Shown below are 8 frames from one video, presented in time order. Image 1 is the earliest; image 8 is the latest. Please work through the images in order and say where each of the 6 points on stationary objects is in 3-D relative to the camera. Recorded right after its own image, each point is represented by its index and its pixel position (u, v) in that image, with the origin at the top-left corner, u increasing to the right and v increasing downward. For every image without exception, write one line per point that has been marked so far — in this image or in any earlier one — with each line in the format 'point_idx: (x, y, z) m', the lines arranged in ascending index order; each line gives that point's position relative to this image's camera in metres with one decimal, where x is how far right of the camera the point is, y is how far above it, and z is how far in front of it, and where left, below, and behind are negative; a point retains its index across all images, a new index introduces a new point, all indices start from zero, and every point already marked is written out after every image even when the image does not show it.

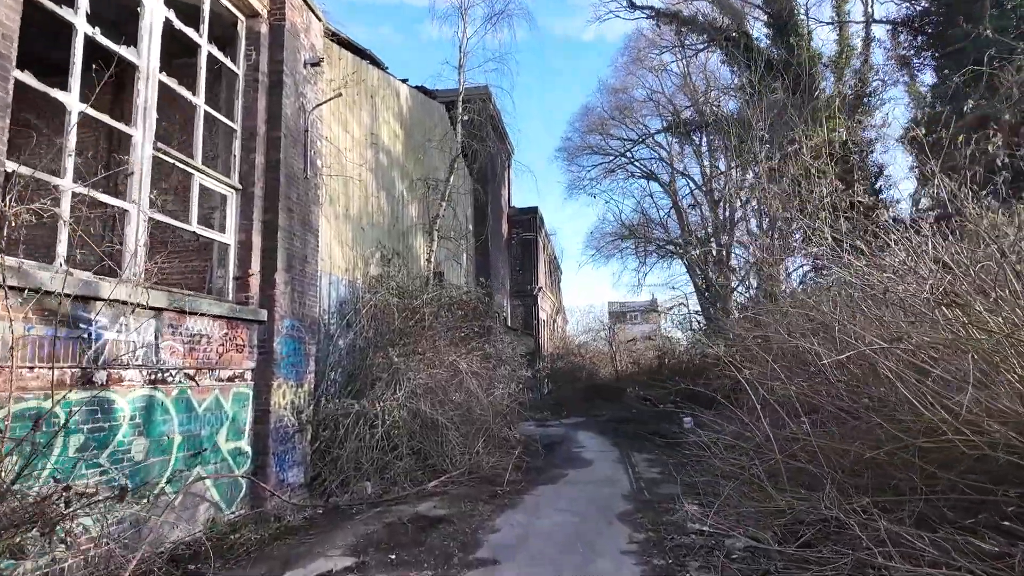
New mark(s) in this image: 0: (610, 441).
0: (+2.1, -3.2, +12.6) m
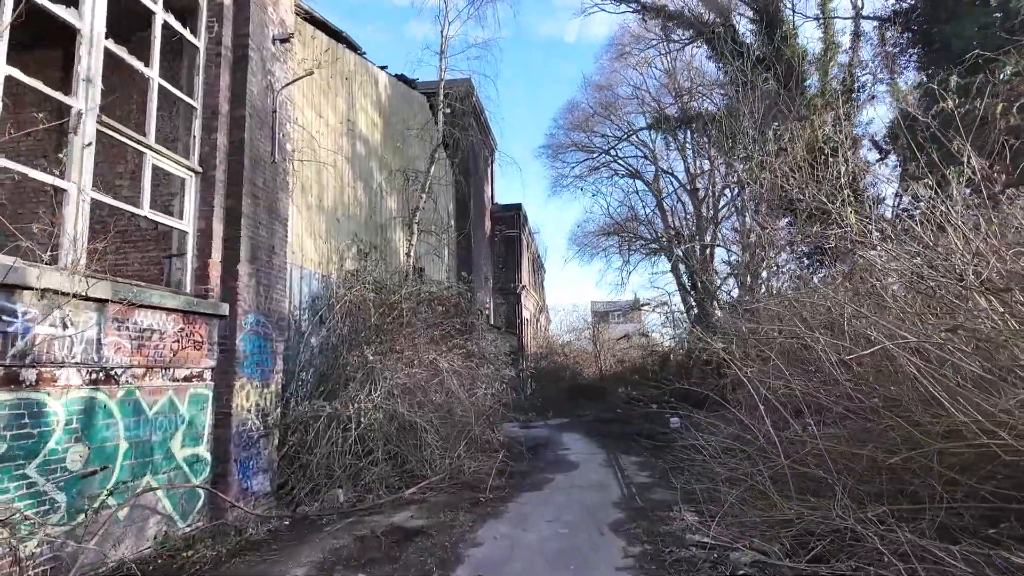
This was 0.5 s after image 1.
0: (+1.7, -3.1, +12.1) m
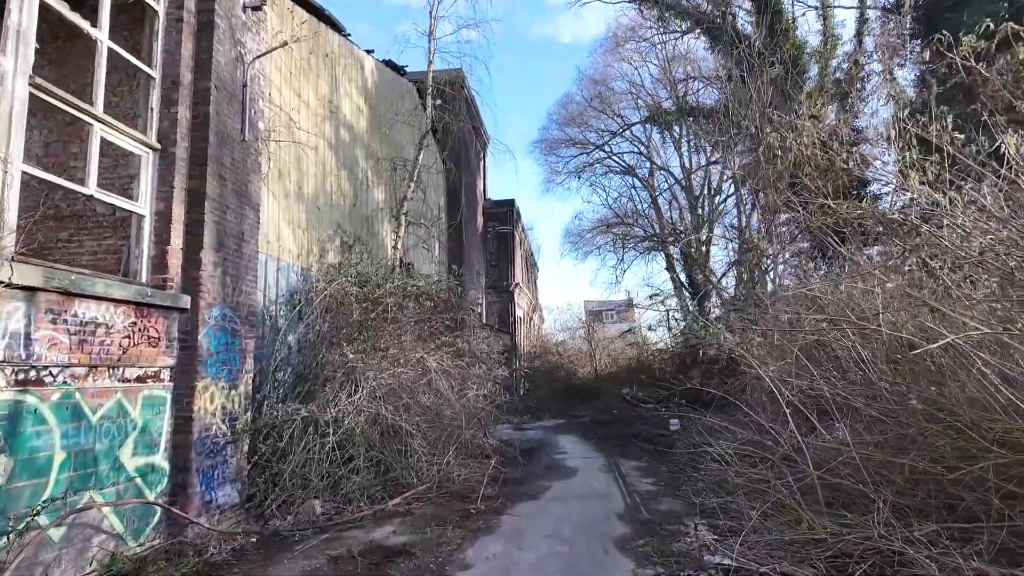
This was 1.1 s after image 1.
0: (+1.6, -3.0, +11.5) m
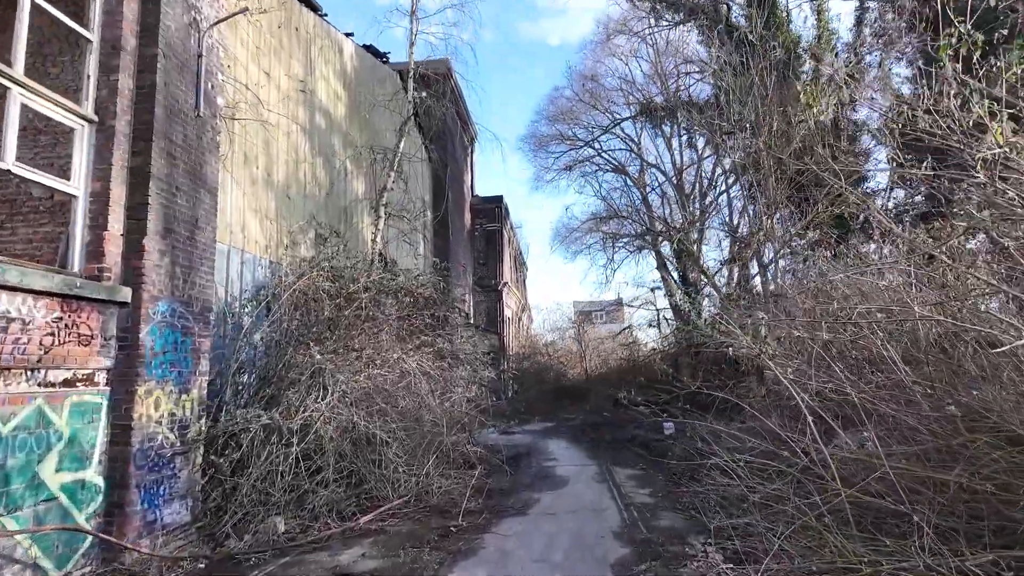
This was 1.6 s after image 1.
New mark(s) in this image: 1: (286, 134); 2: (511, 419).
0: (+1.4, -3.0, +10.9) m
1: (-3.4, +2.3, +9.1) m
2: (0.0, -3.6, +16.2) m
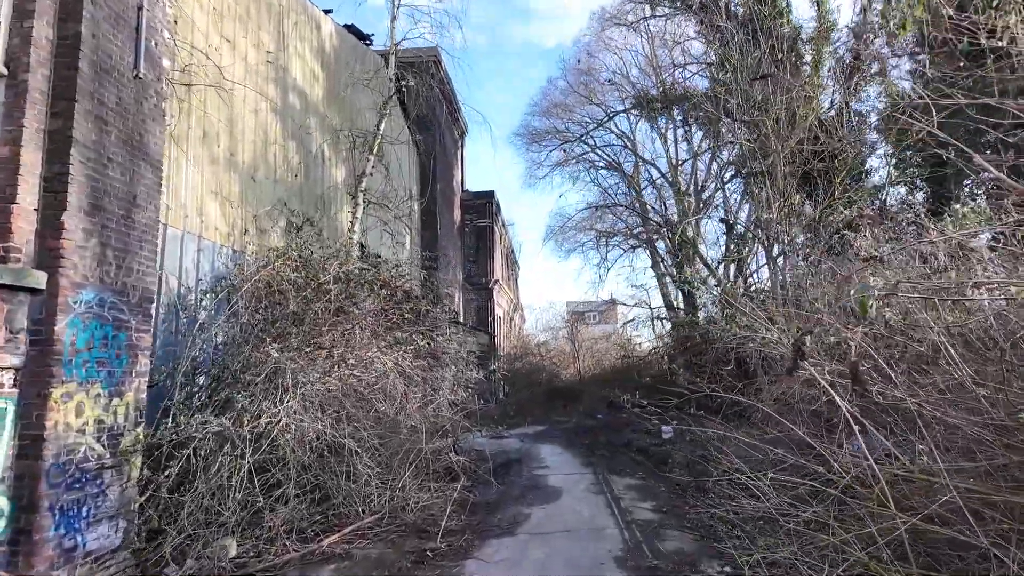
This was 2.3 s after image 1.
0: (+1.2, -2.9, +10.2) m
1: (-3.6, +2.5, +8.3) m
2: (-0.3, -3.5, +15.4) m
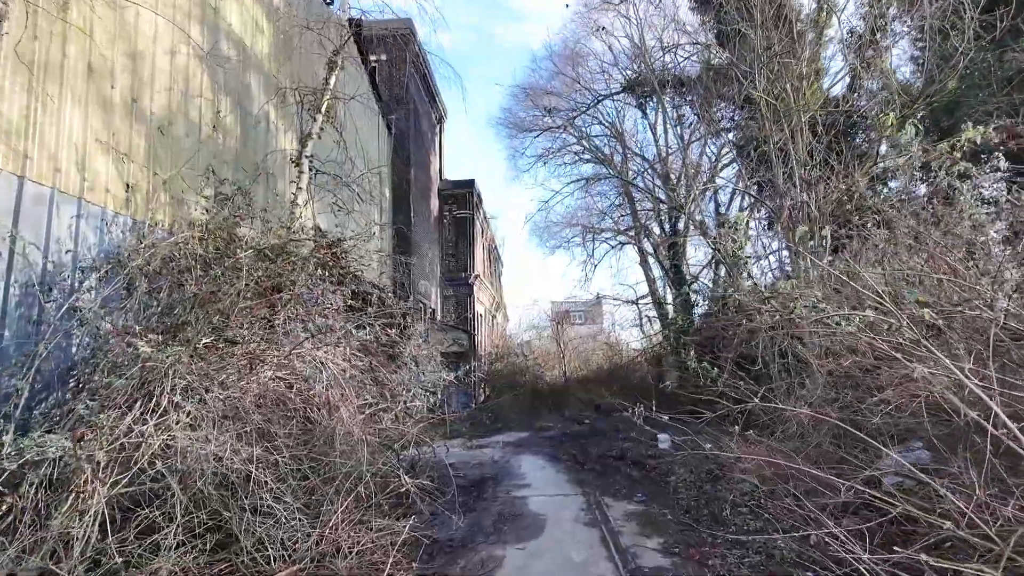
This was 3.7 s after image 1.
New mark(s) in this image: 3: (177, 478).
0: (+0.8, -2.7, +8.7) m
1: (-3.9, +2.7, +6.7) m
2: (-0.8, -3.3, +13.9) m
3: (-2.3, -1.3, +4.2) m
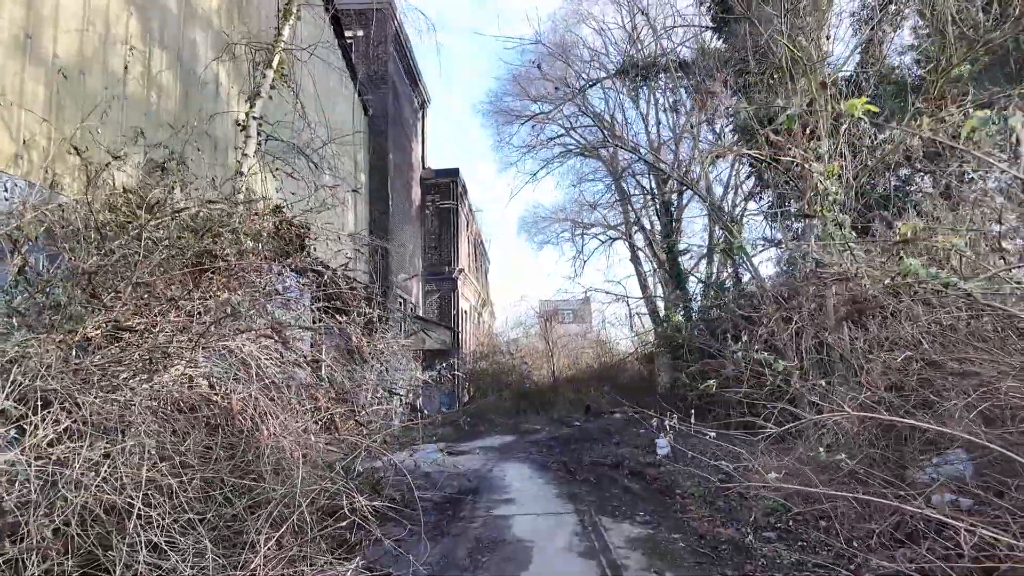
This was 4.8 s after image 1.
0: (+0.6, -2.5, +7.7) m
1: (-4.1, +2.8, +5.6) m
2: (-1.1, -3.1, +12.8) m
3: (-2.4, -1.2, +3.1) m
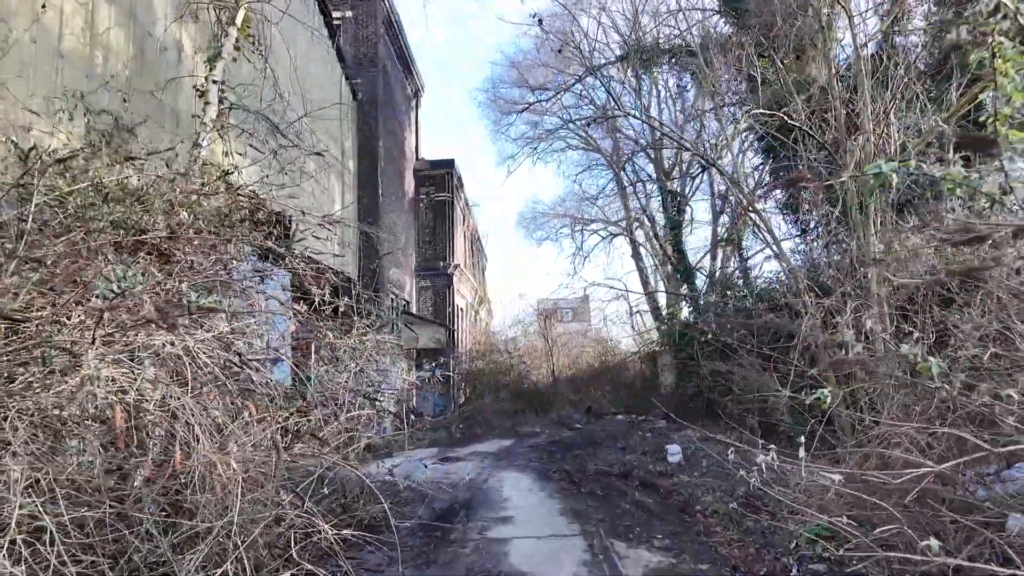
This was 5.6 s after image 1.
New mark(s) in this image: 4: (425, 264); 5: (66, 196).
0: (+0.6, -2.4, +6.8) m
1: (-4.1, +3.0, +4.7) m
2: (-1.1, -3.0, +12.0) m
3: (-2.4, -1.0, +2.2) m
4: (-2.9, +0.8, +19.5) m
5: (-2.6, +0.6, +3.7) m
